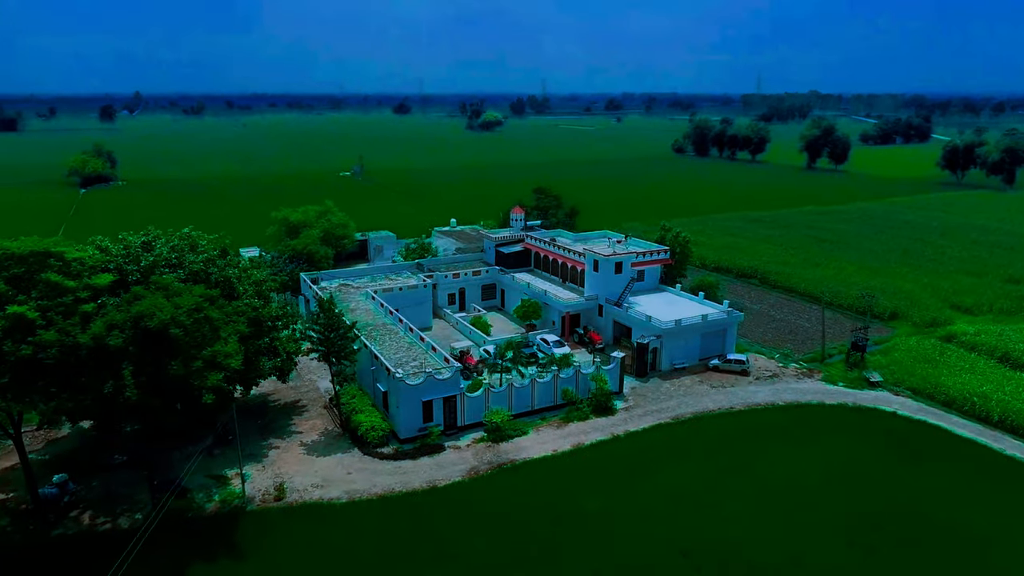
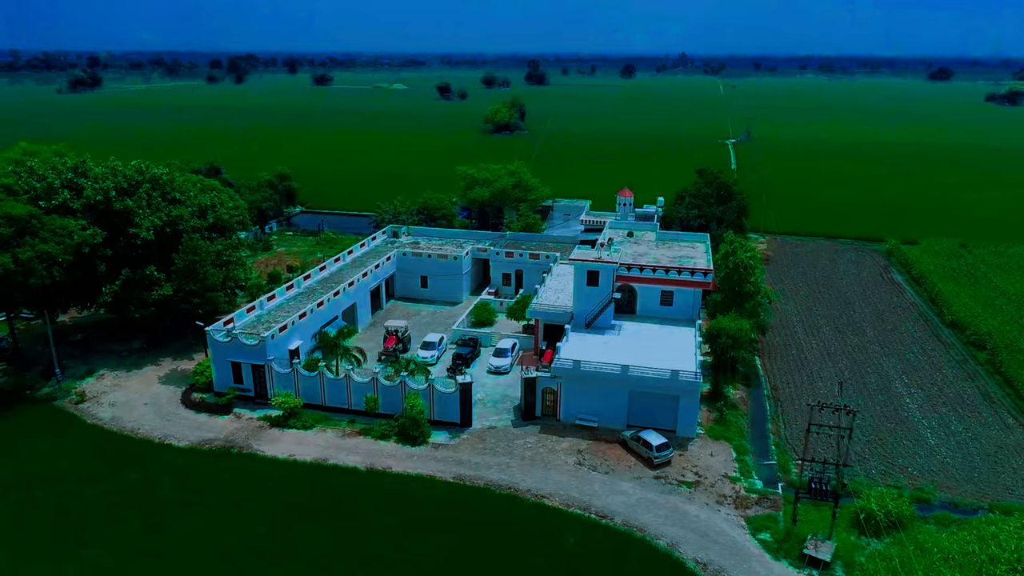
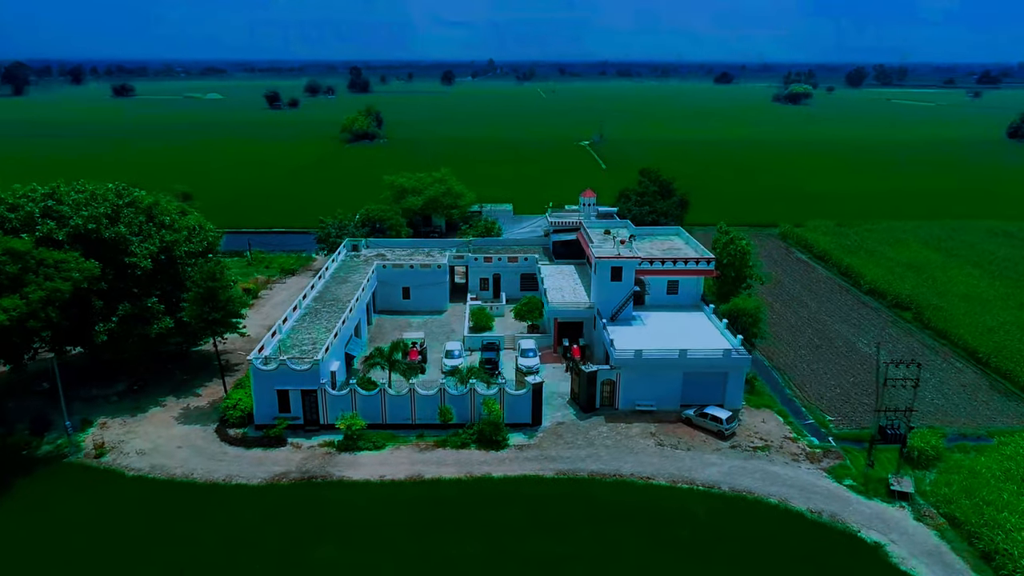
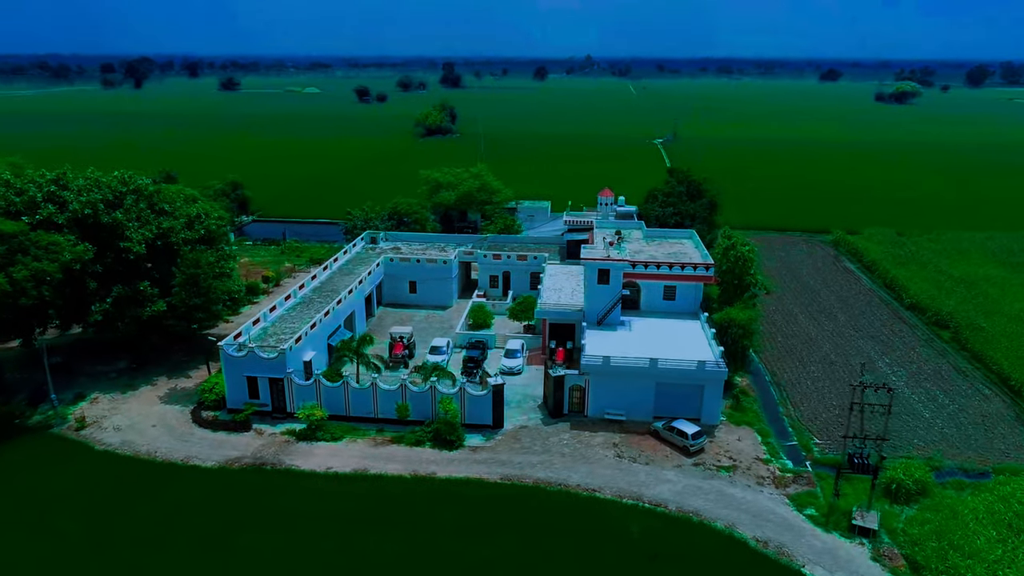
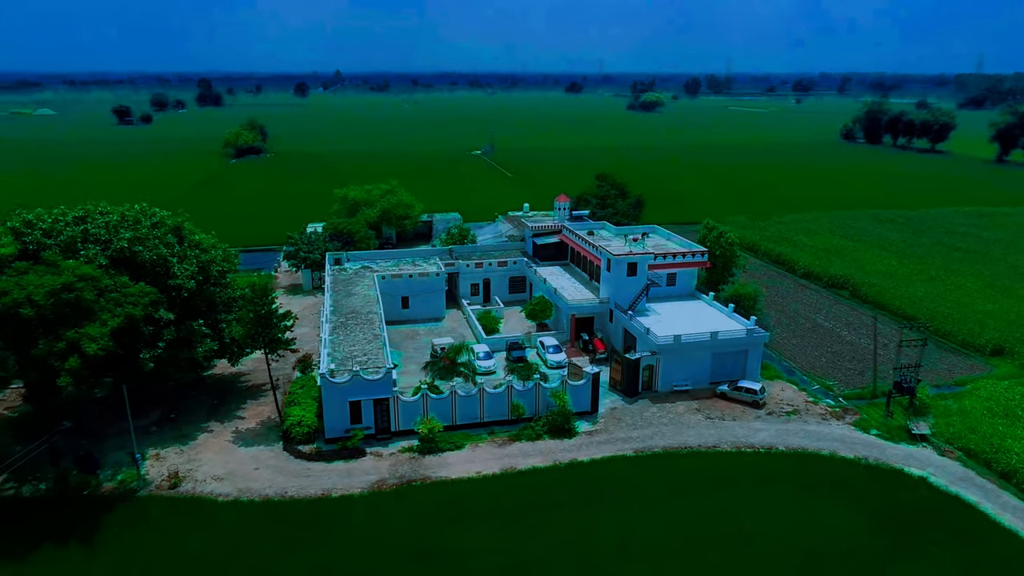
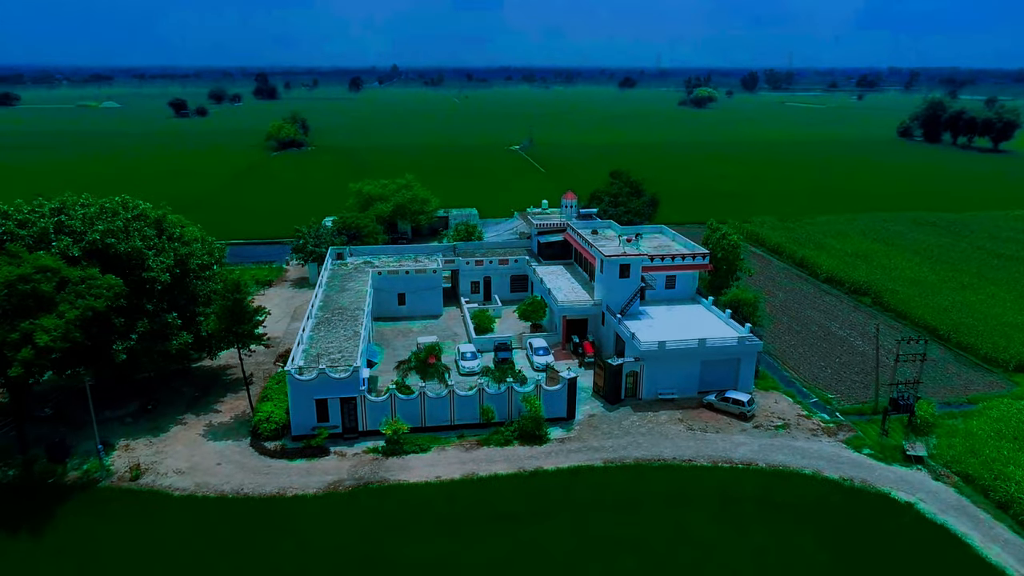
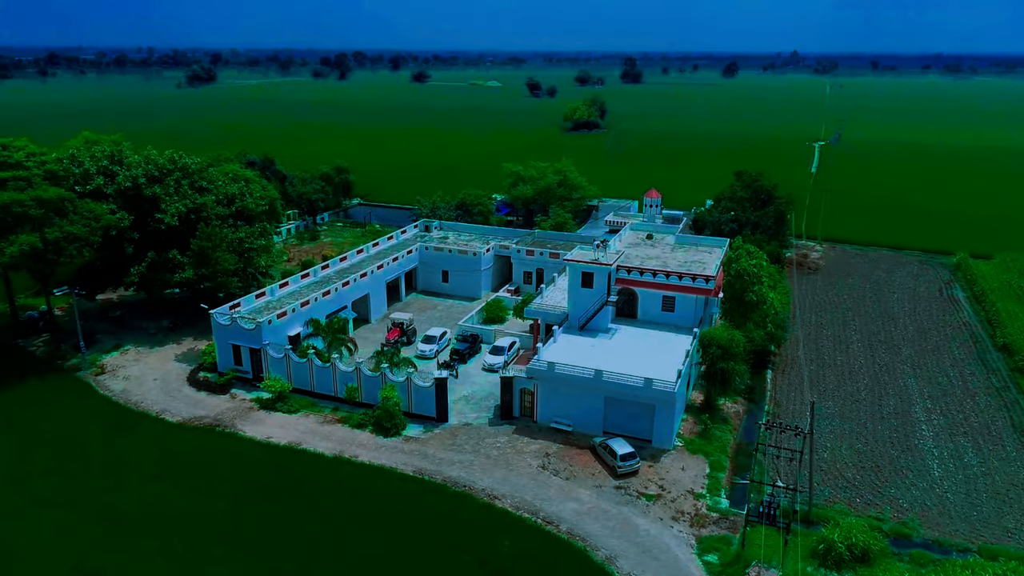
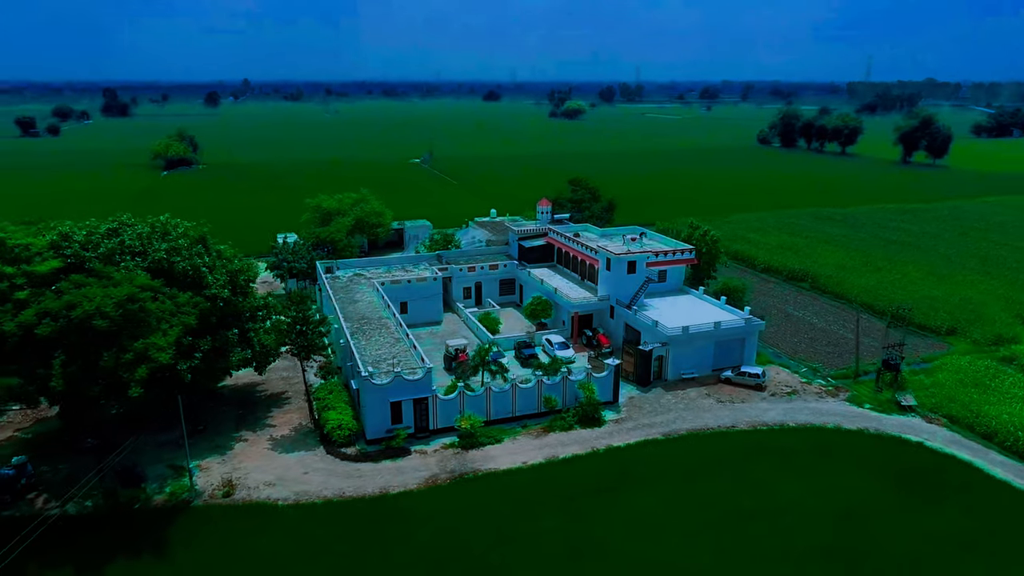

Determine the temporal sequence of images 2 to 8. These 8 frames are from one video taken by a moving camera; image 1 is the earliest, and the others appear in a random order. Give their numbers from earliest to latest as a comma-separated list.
8, 5, 6, 3, 4, 2, 7
